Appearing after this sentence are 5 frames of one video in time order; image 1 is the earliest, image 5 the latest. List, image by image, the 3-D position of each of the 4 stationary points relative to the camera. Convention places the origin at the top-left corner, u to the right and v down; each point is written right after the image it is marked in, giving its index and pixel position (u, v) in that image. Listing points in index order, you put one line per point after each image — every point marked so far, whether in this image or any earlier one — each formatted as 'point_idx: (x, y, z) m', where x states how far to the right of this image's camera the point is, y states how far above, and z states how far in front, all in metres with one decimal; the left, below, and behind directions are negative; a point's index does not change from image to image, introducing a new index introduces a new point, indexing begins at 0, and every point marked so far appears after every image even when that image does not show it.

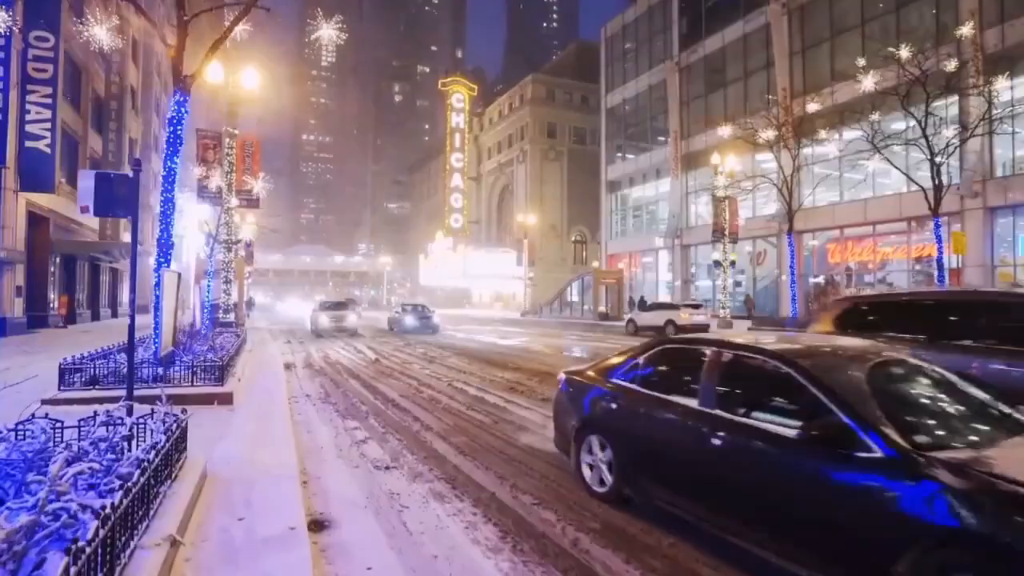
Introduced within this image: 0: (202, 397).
0: (-4.4, -1.5, +9.4) m
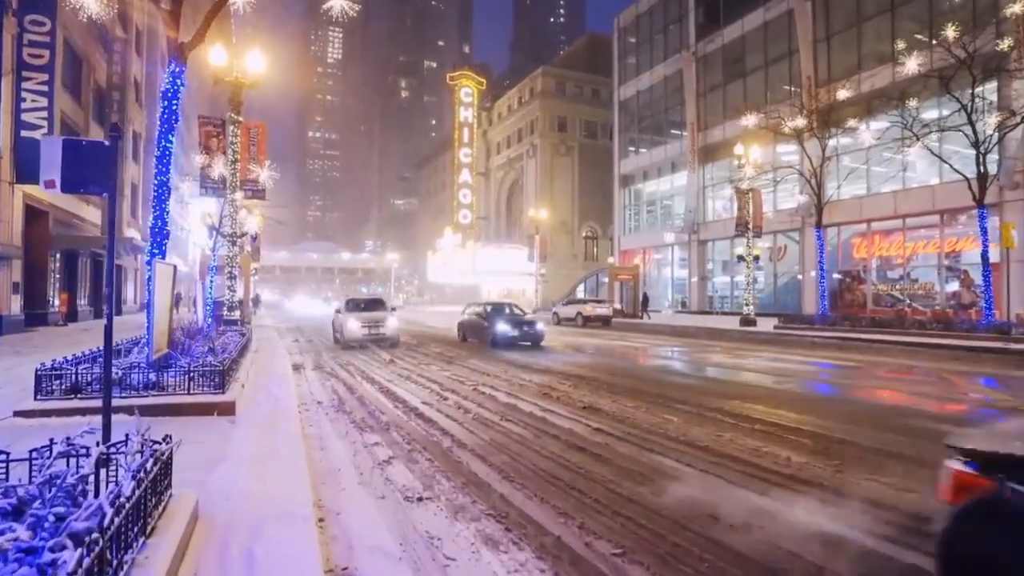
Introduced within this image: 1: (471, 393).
0: (-3.9, -1.5, +8.2) m
1: (-0.7, -1.8, +11.2) m
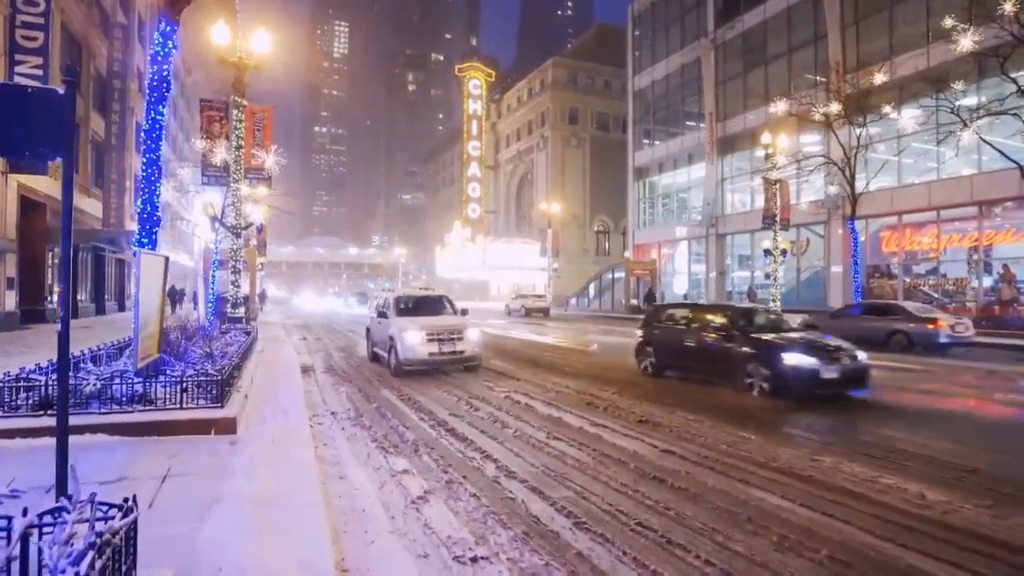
0: (-3.3, -1.4, +6.9) m
1: (-0.1, -1.7, +9.9) m
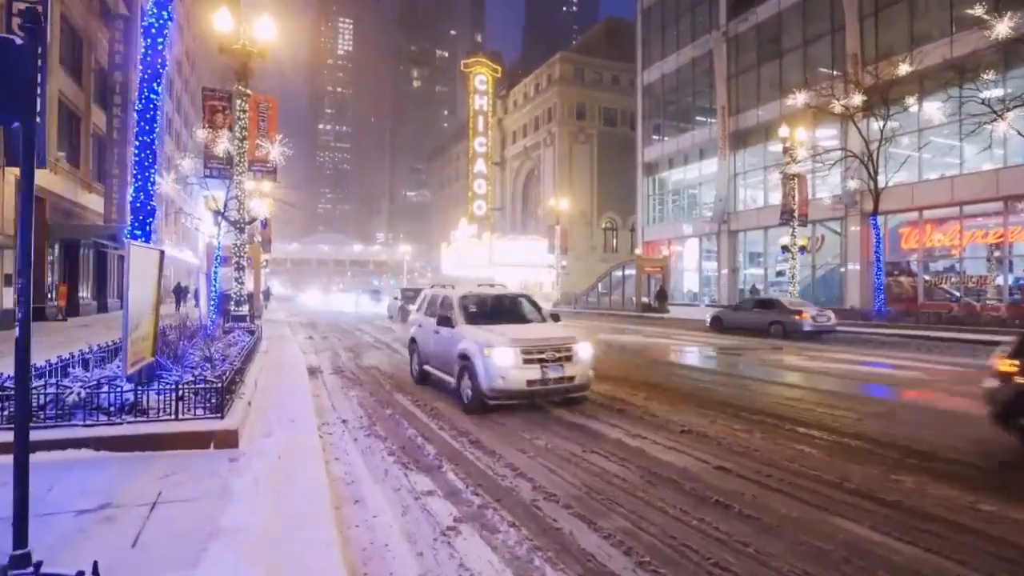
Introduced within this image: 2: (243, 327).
0: (-3.0, -1.4, +6.2) m
1: (+0.2, -1.7, +9.1) m
2: (-6.9, -1.0, +17.2) m
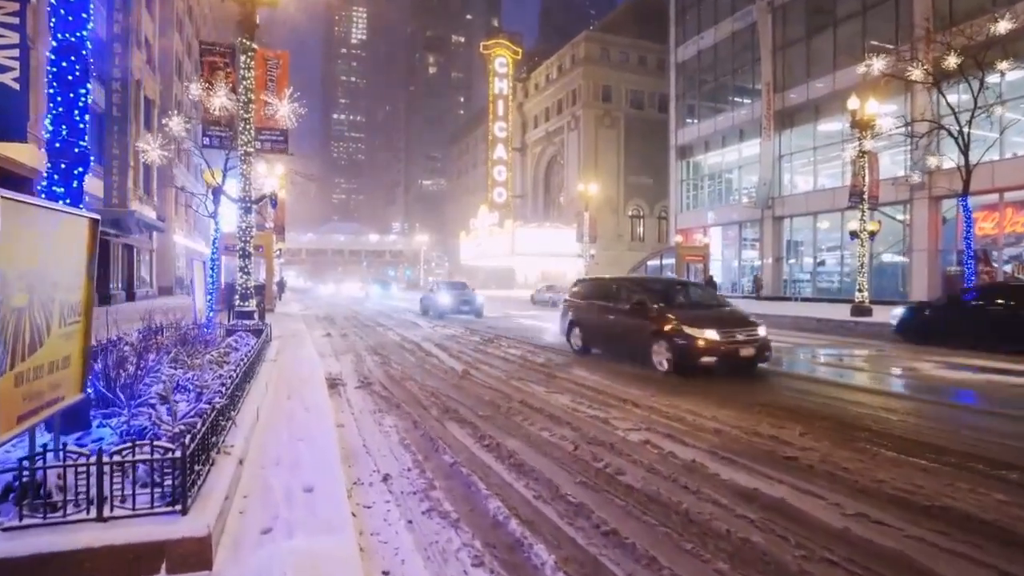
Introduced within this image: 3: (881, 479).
0: (-1.9, -1.3, +3.3) m
1: (+1.3, -1.6, +6.2) m
2: (-5.7, -0.8, +14.4) m
3: (+3.1, -1.6, +5.6) m
